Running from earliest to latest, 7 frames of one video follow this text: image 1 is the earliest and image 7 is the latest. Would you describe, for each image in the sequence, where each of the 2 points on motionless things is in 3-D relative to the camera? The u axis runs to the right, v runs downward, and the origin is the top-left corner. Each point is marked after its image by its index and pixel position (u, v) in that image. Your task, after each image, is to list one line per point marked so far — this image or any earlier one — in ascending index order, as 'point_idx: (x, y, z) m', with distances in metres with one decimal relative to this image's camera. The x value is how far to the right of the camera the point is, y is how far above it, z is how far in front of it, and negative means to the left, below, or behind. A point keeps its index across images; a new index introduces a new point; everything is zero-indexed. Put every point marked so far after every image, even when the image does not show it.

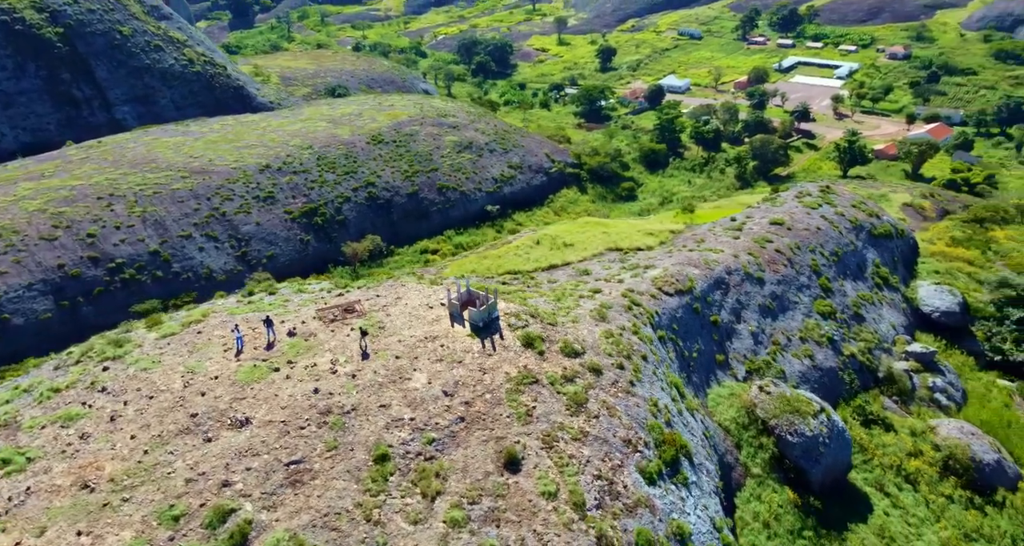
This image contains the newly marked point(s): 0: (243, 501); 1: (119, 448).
0: (-7.0, -6.1, +18.7) m
1: (-10.8, -4.9, +19.9) m
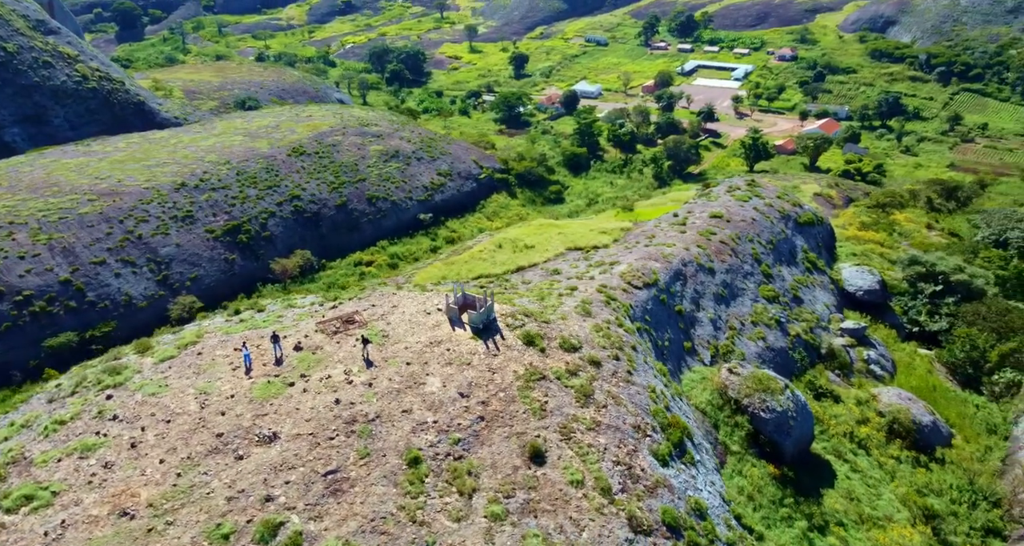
0: (-5.9, -6.4, +18.7) m
1: (-9.9, -5.5, +19.4) m
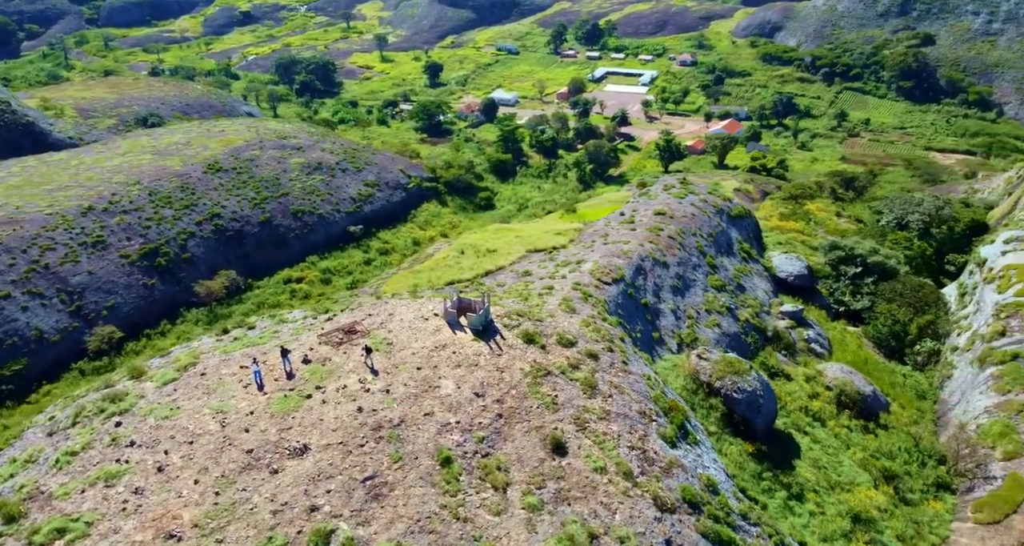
0: (-4.7, -6.7, +18.8) m
1: (-8.8, -6.0, +19.0) m
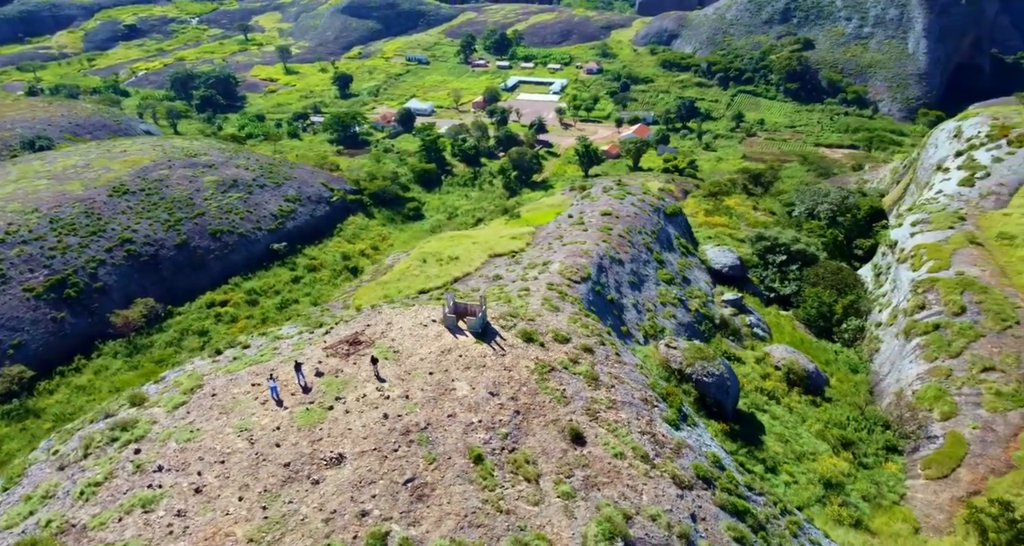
0: (-3.3, -6.9, +19.0) m
1: (-7.5, -6.4, +18.7) m
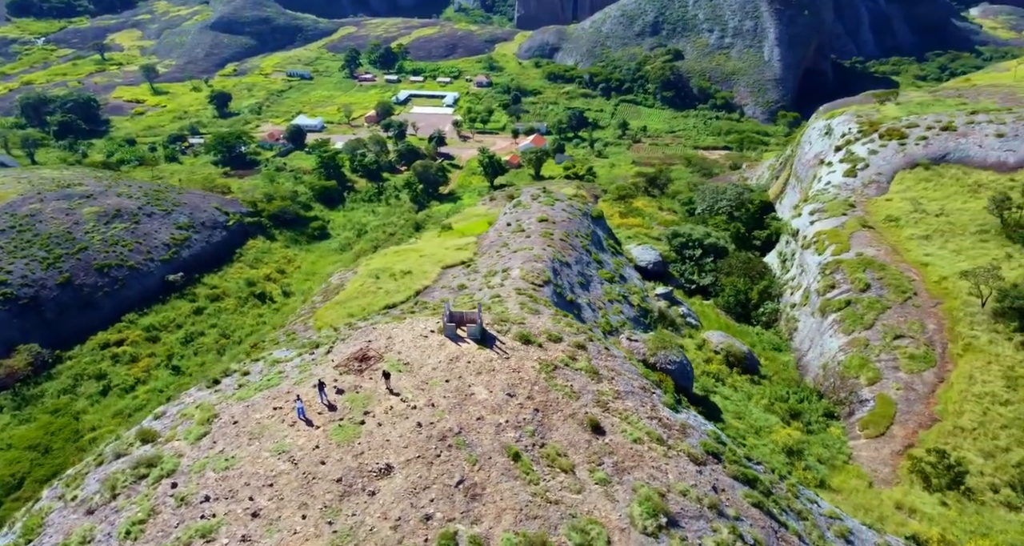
0: (-1.6, -7.1, +19.4) m
1: (-5.7, -7.0, +18.5) m
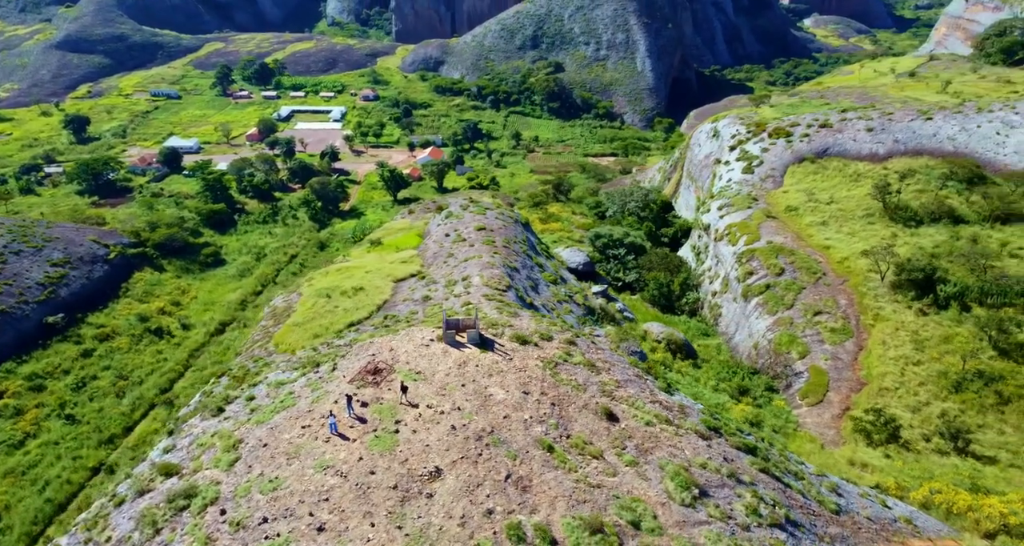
0: (+0.1, -7.1, +20.0) m
1: (-3.8, -7.2, +18.5) m
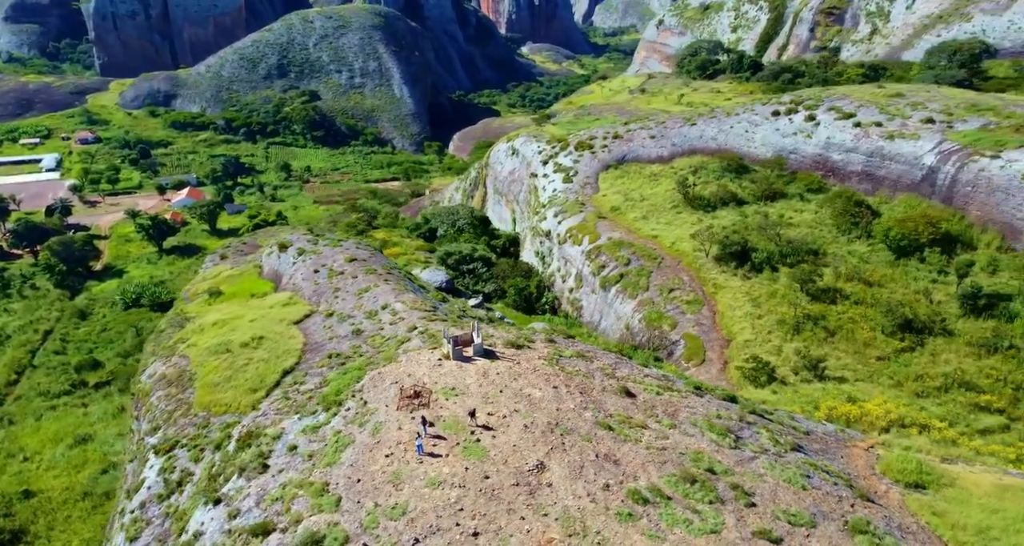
0: (+3.8, -6.9, +22.0) m
1: (+0.7, -7.4, +19.2) m
